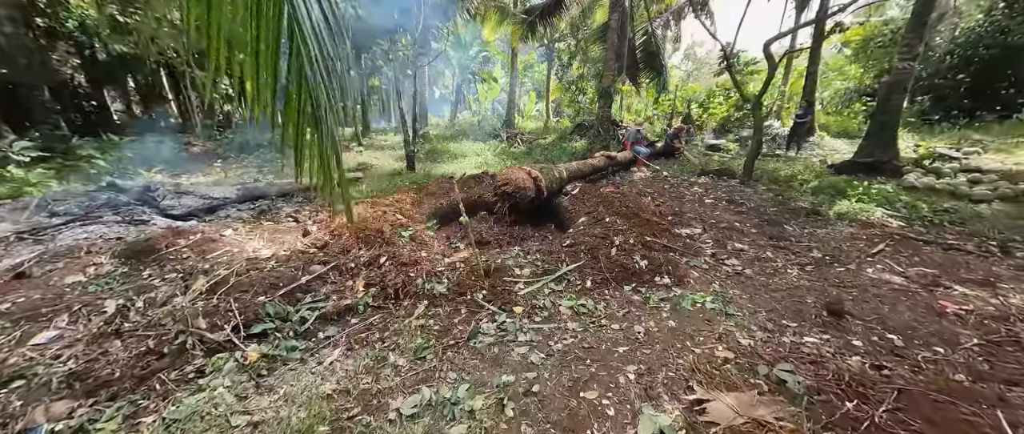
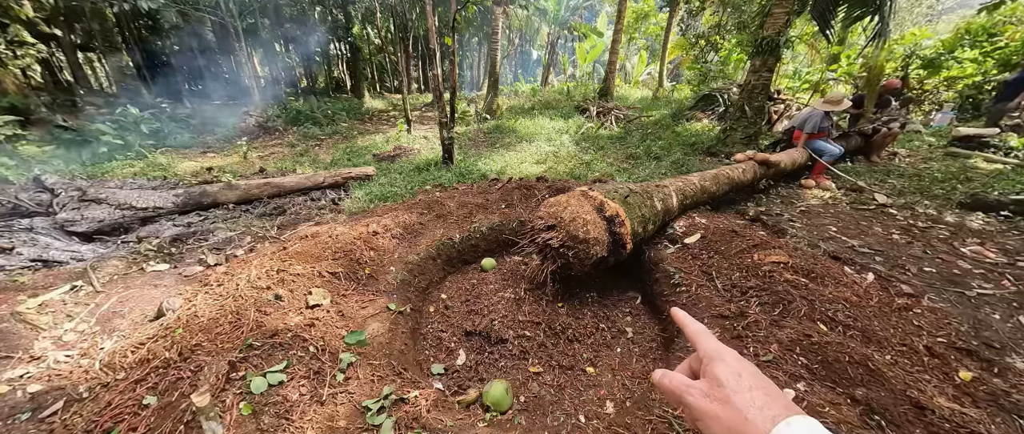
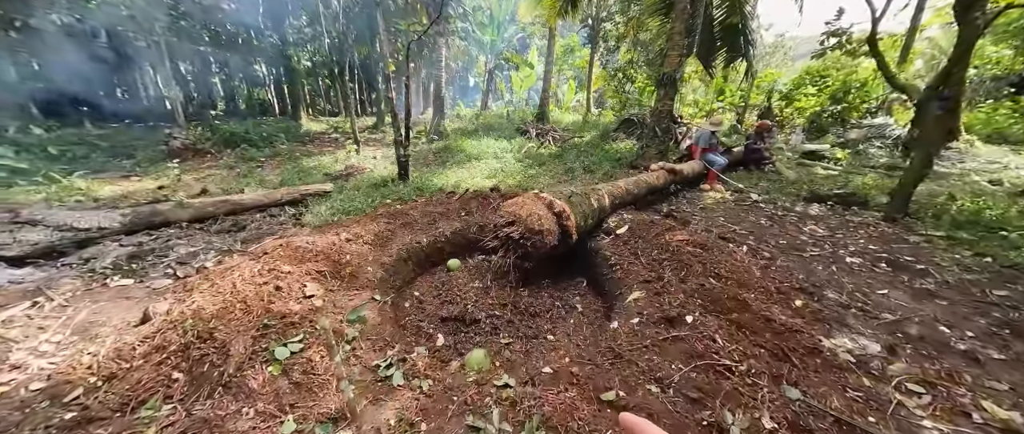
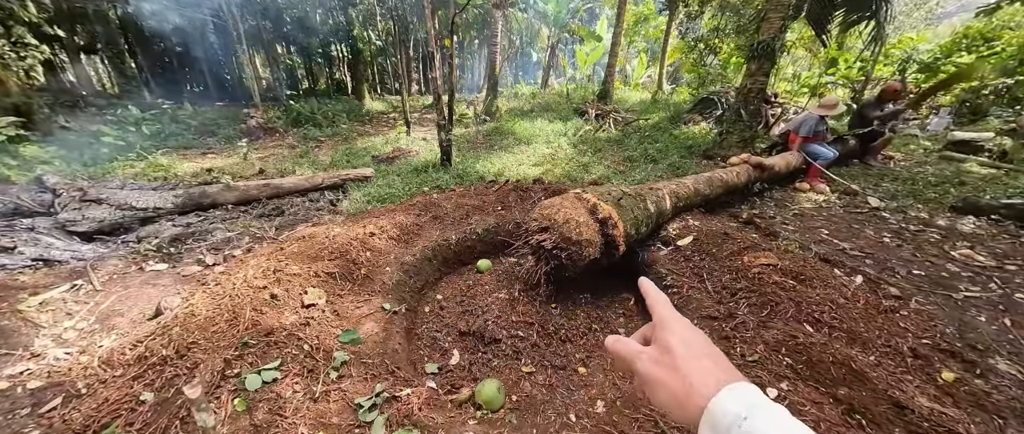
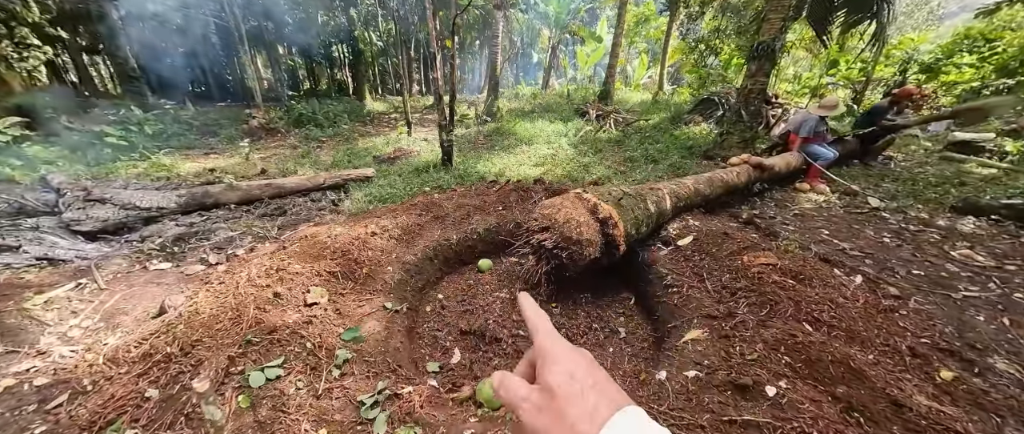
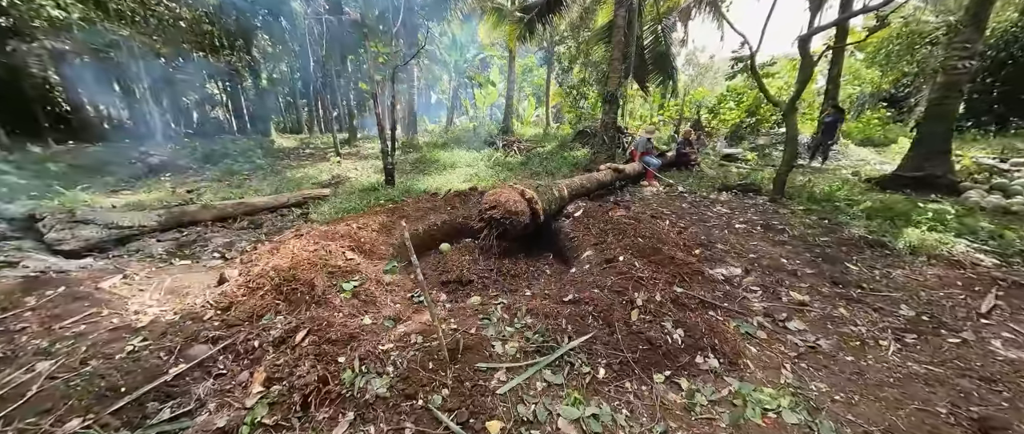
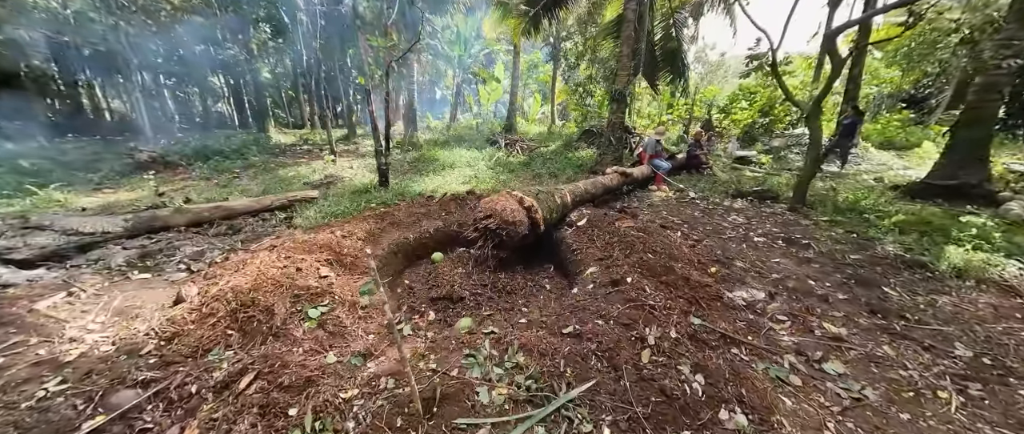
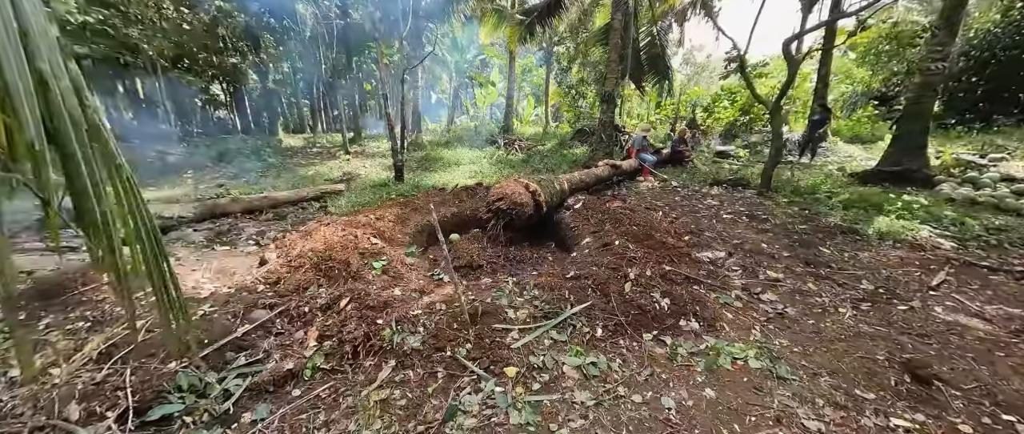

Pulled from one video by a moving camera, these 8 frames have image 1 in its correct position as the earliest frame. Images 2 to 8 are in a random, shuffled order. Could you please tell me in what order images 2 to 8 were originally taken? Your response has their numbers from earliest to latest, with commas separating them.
8, 6, 7, 3, 5, 4, 2
